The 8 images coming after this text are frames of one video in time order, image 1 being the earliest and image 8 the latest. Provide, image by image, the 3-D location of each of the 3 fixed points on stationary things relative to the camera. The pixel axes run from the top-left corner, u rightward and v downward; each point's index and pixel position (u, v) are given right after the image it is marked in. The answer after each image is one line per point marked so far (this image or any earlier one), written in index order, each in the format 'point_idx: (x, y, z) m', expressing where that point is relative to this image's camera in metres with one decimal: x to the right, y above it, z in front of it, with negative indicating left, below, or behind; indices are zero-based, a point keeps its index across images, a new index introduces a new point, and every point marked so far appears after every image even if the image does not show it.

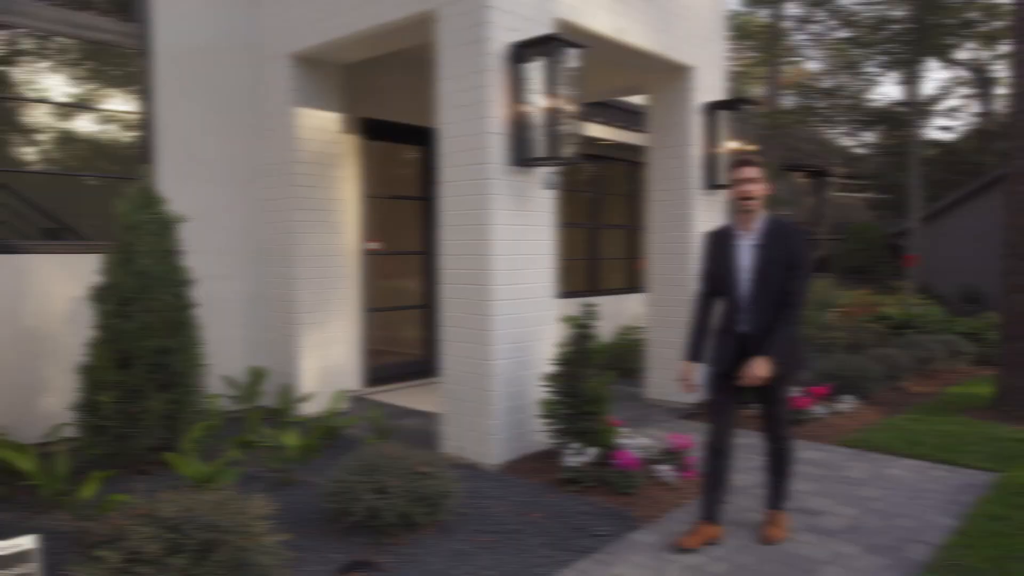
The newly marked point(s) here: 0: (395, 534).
0: (-0.5, -1.1, +3.4) m
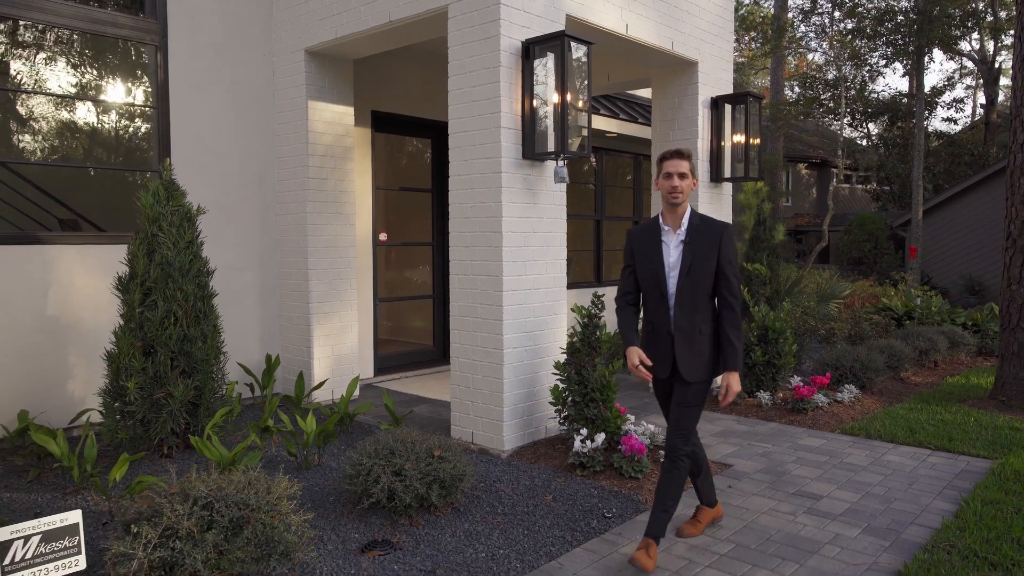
0: (-0.5, -1.0, +3.5) m
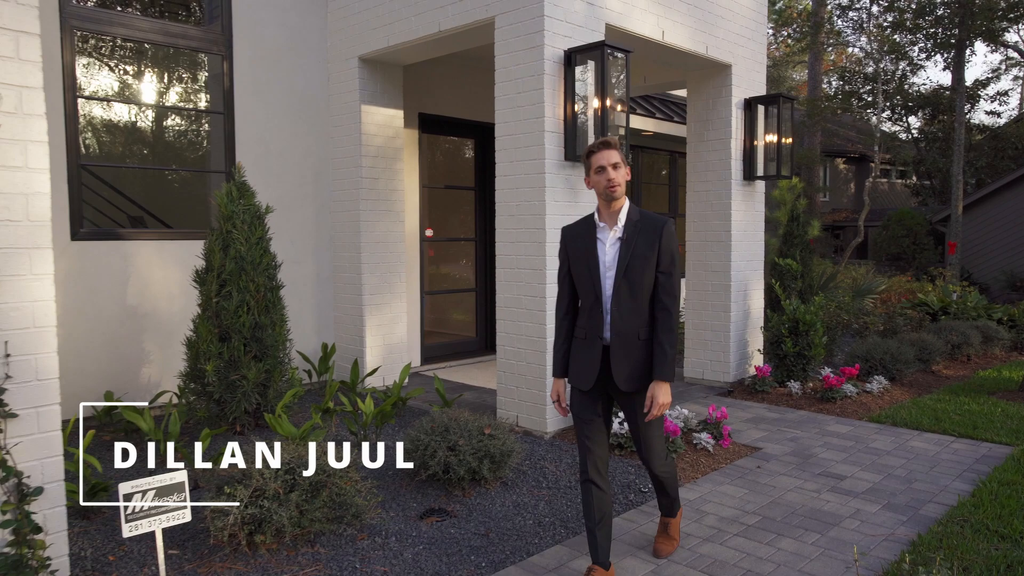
0: (-0.2, -1.0, +3.8) m
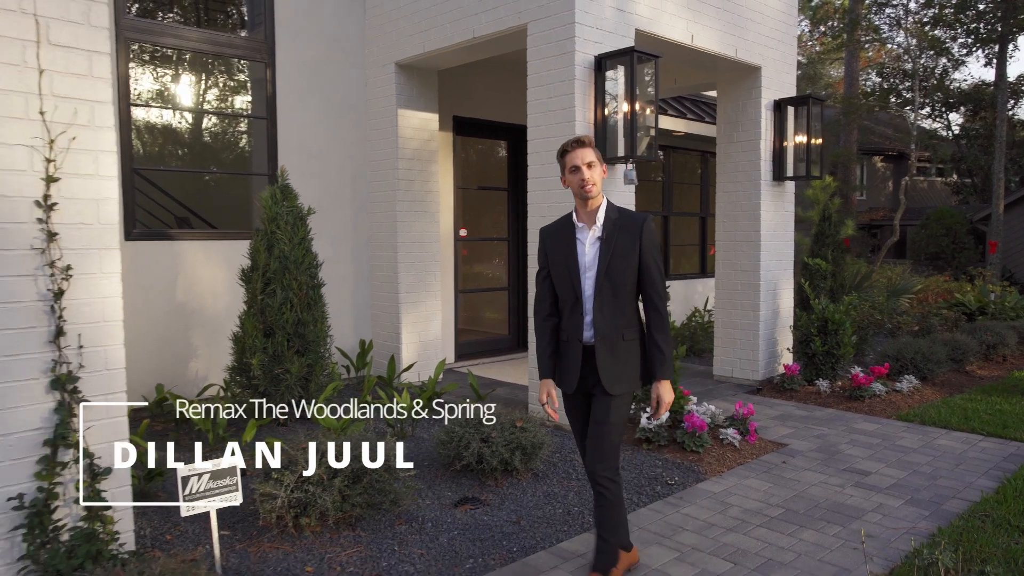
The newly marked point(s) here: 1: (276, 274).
0: (-0.1, -1.0, +4.0) m
1: (-1.4, +0.1, +4.7) m
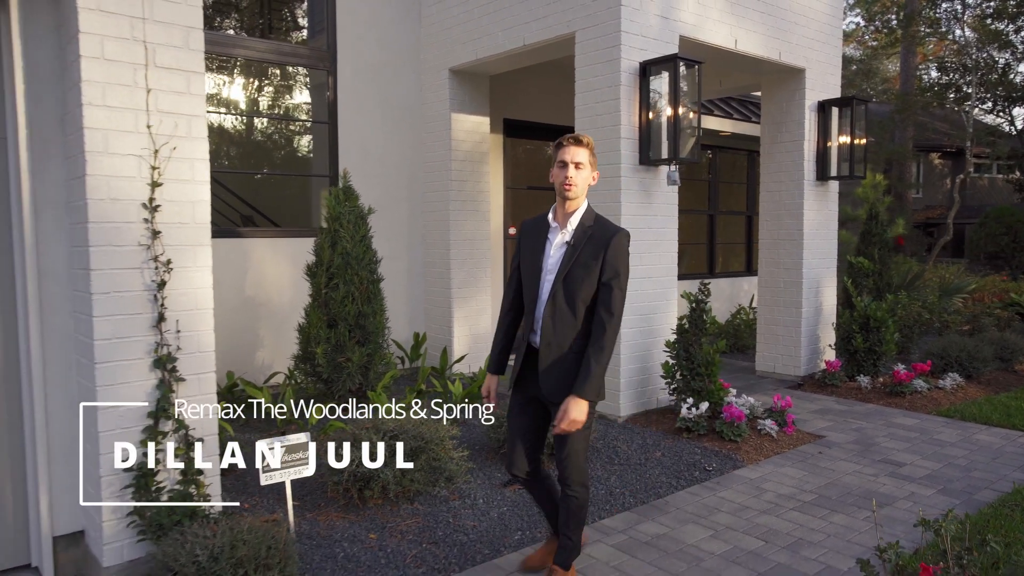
0: (+0.2, -0.9, +4.3) m
1: (-1.1, +0.1, +5.0) m
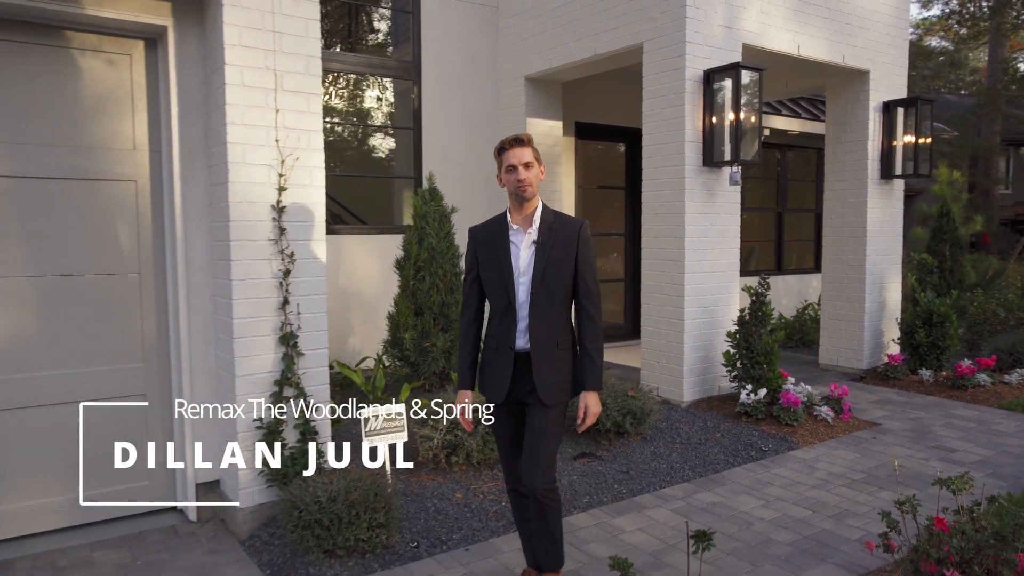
0: (+0.6, -0.9, +4.7) m
1: (-0.6, +0.2, +5.6) m
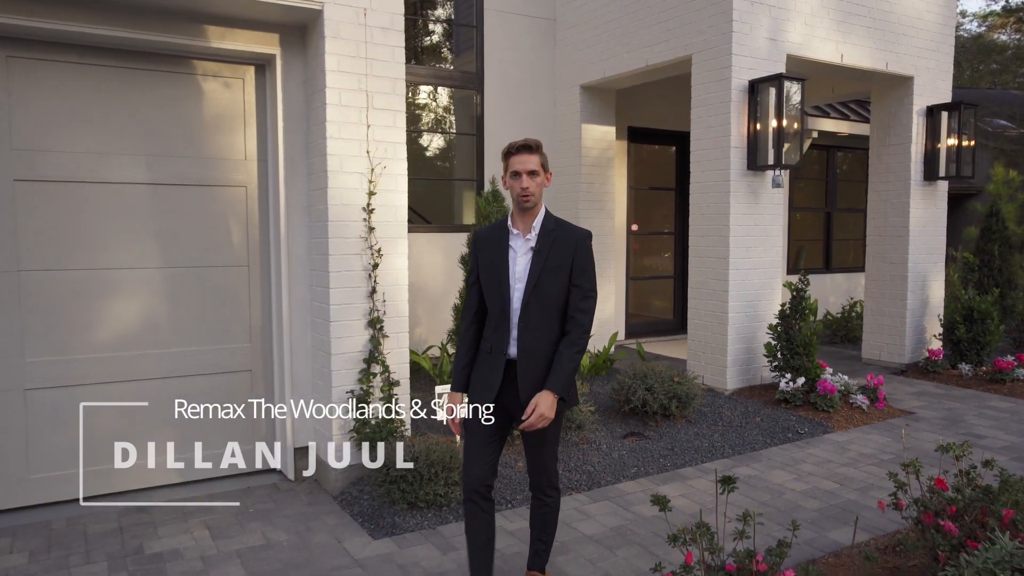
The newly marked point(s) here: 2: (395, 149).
0: (+1.0, -0.9, +5.1) m
1: (-0.2, +0.2, +6.1) m
2: (-0.6, +0.7, +4.0) m
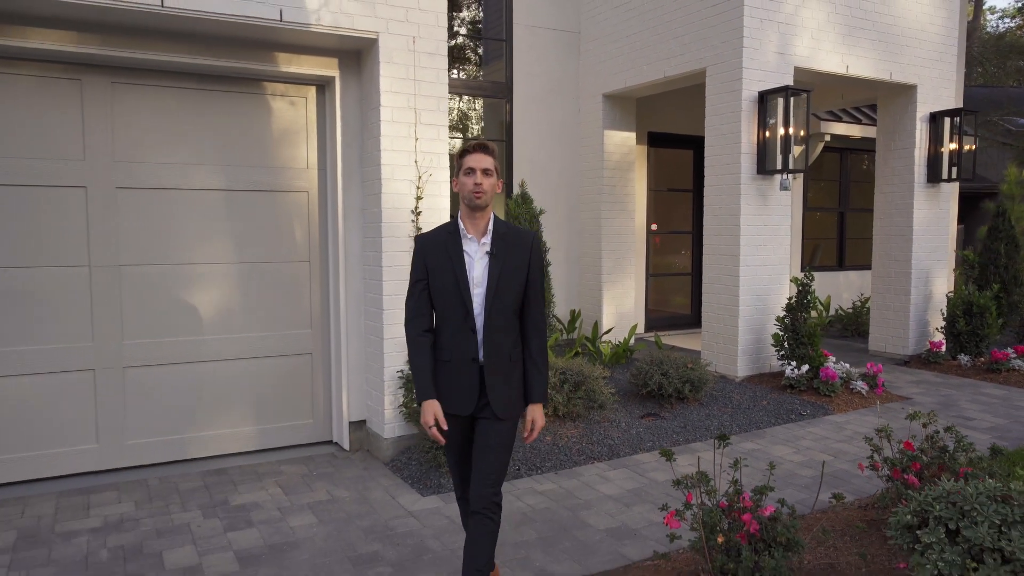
0: (+1.2, -0.8, +5.6) m
1: (0.0, +0.3, +6.6) m
2: (-0.4, +0.8, +4.6) m
